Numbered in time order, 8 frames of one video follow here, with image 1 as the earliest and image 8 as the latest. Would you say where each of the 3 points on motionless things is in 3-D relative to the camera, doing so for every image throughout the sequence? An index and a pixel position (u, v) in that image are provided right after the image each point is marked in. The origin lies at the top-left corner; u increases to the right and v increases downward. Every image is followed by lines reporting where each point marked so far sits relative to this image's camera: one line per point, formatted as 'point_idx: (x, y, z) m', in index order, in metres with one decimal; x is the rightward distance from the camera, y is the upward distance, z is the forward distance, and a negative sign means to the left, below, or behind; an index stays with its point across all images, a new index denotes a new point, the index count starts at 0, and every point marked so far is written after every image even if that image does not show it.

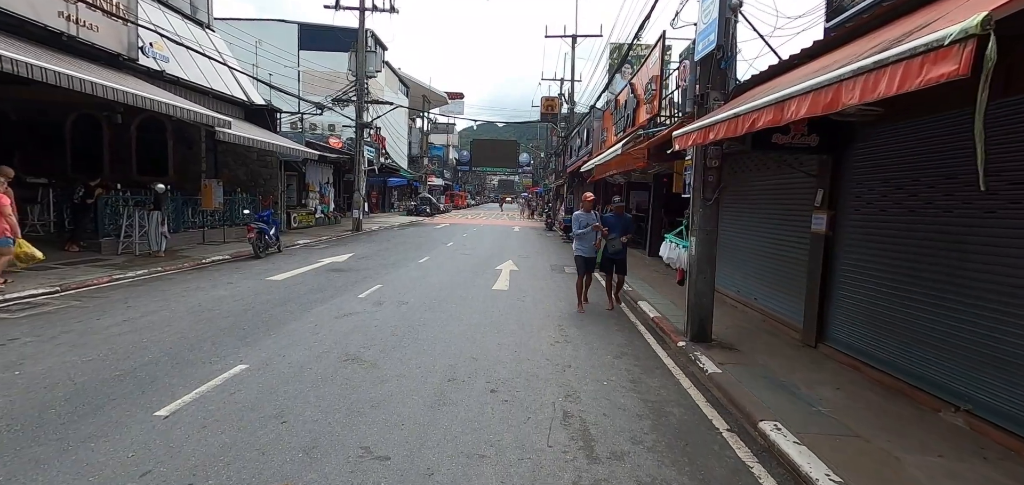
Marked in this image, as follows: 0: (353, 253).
0: (-5.3, -0.4, +16.4) m
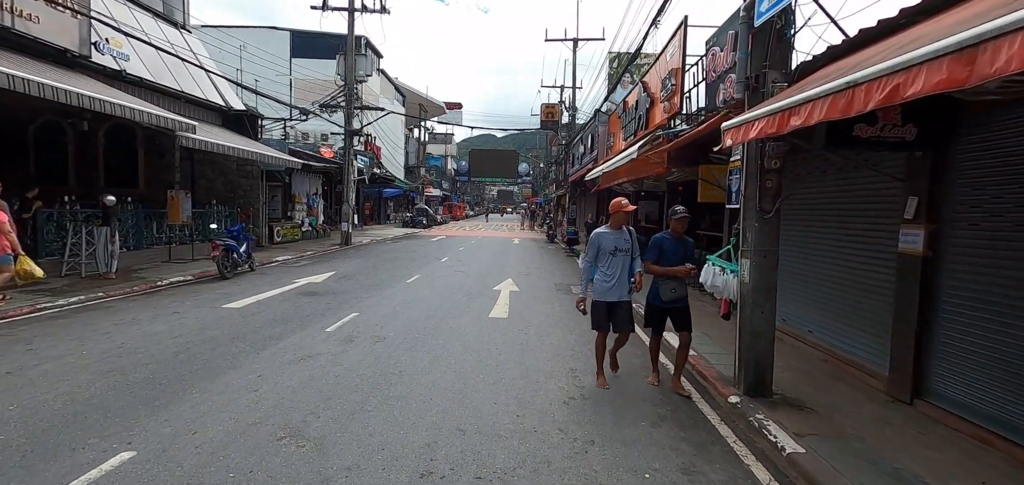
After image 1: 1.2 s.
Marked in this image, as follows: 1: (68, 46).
0: (-5.3, -0.9, +14.8) m
1: (-11.2, +5.0, +12.3) m
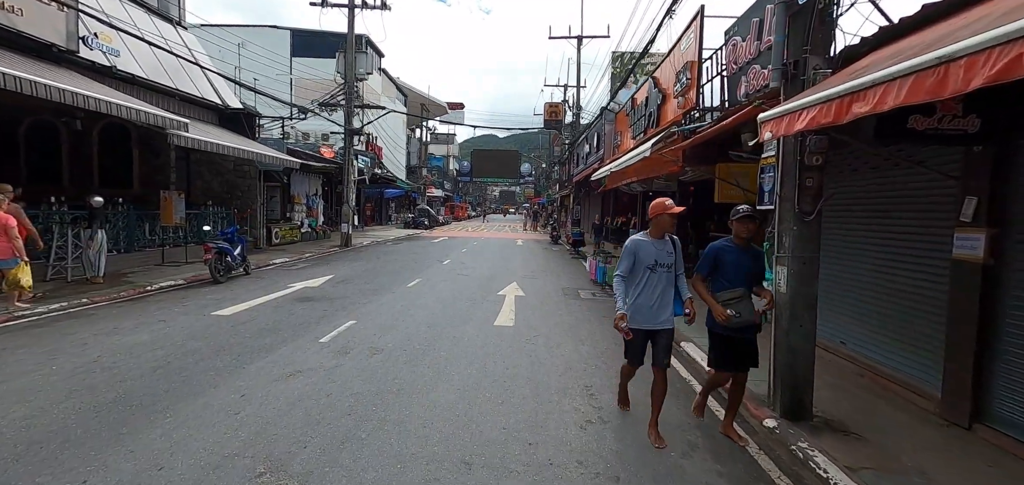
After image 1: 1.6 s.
0: (-5.2, -0.9, +14.2) m
1: (-11.1, +4.9, +11.8) m
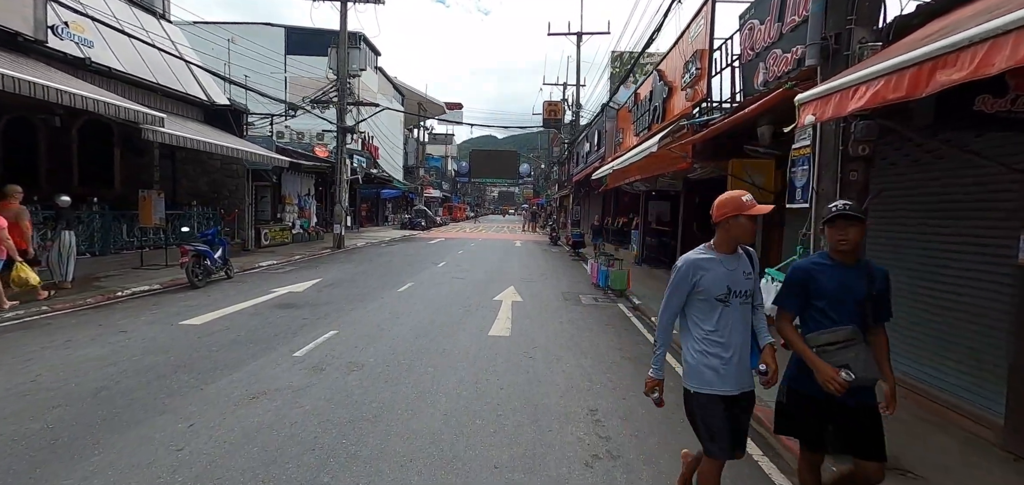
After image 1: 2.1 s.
0: (-5.2, -1.0, +13.5) m
1: (-11.2, +4.8, +11.1) m
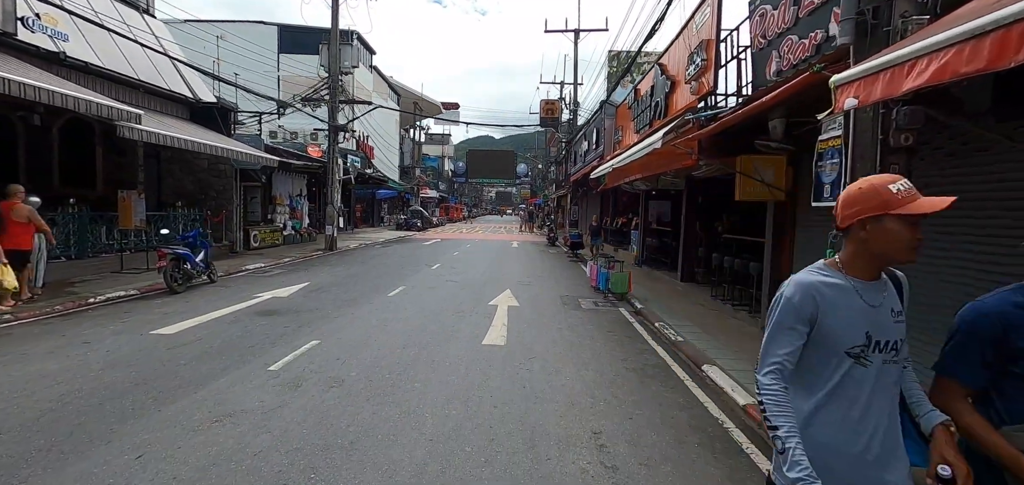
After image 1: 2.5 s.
0: (-5.3, -1.0, +13.0) m
1: (-11.3, +4.8, +10.5) m
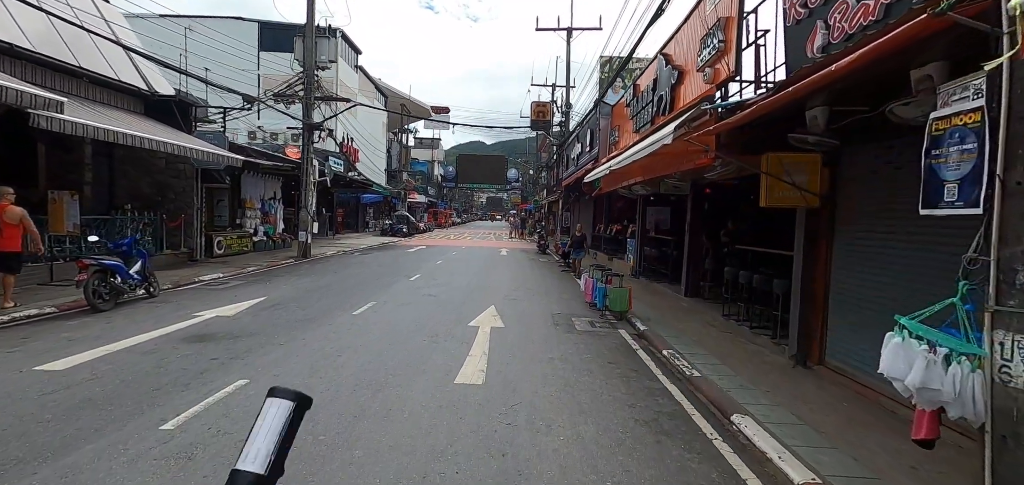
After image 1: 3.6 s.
0: (-5.7, -1.2, +11.4) m
1: (-11.6, +4.6, +9.0) m
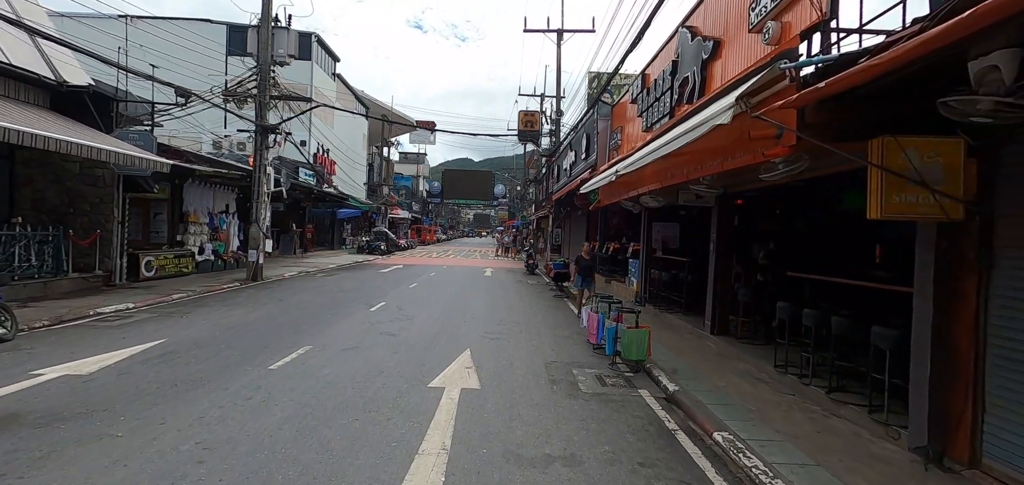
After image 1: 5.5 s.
0: (-6.0, -1.7, +8.7) m
1: (-11.8, +4.3, +6.3) m
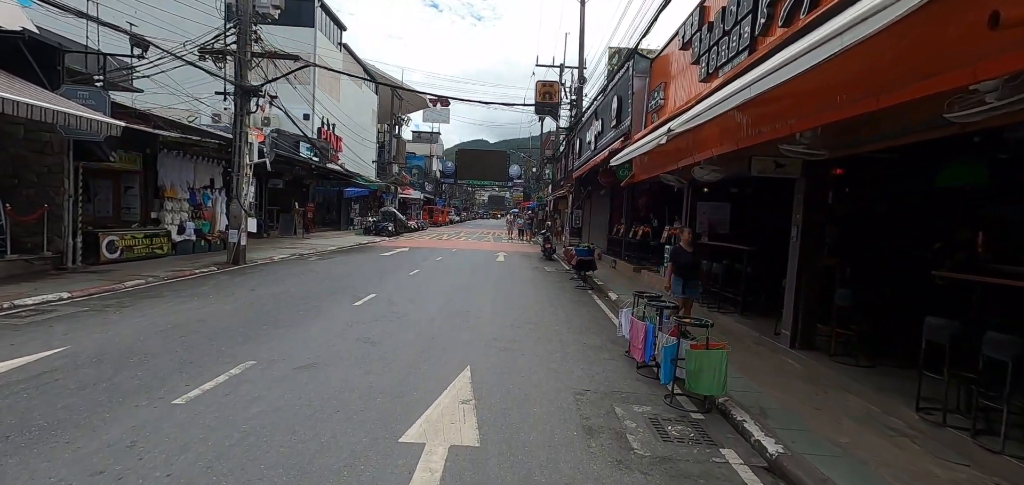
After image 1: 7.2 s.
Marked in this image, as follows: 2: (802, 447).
0: (-5.8, -1.4, +6.6) m
1: (-11.6, +4.6, +4.1) m
2: (+2.6, -1.8, +4.4) m
